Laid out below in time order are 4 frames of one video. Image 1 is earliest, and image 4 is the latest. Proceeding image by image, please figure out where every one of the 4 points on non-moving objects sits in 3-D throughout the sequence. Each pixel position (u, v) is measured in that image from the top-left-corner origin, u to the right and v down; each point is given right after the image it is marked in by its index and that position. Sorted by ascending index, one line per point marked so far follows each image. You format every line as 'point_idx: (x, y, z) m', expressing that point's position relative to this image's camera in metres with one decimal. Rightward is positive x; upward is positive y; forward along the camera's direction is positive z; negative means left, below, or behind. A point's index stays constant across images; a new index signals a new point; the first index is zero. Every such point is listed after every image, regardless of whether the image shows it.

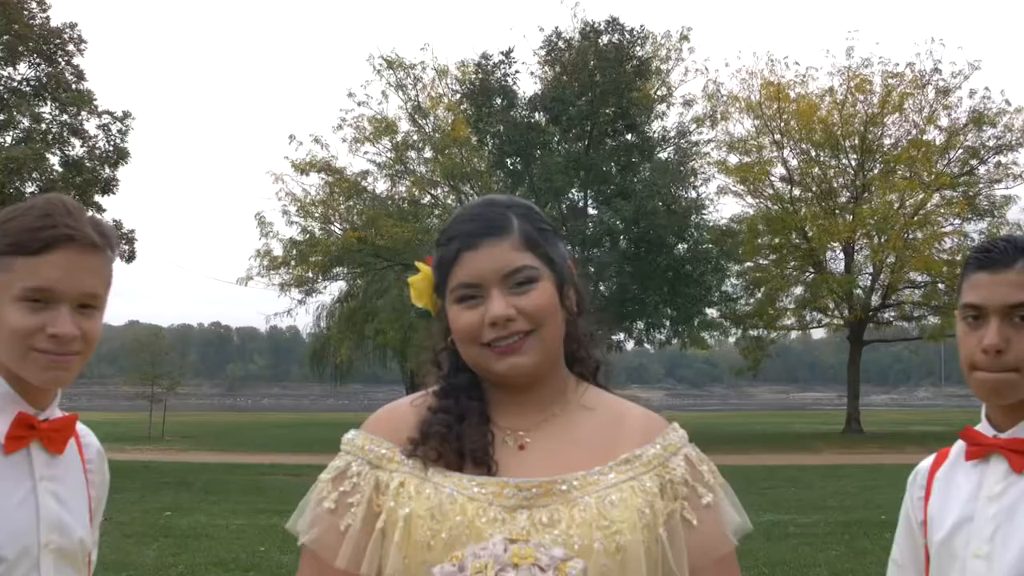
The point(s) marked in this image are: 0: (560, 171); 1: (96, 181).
0: (+0.8, +2.0, +16.6) m
1: (-8.1, +2.1, +19.4) m
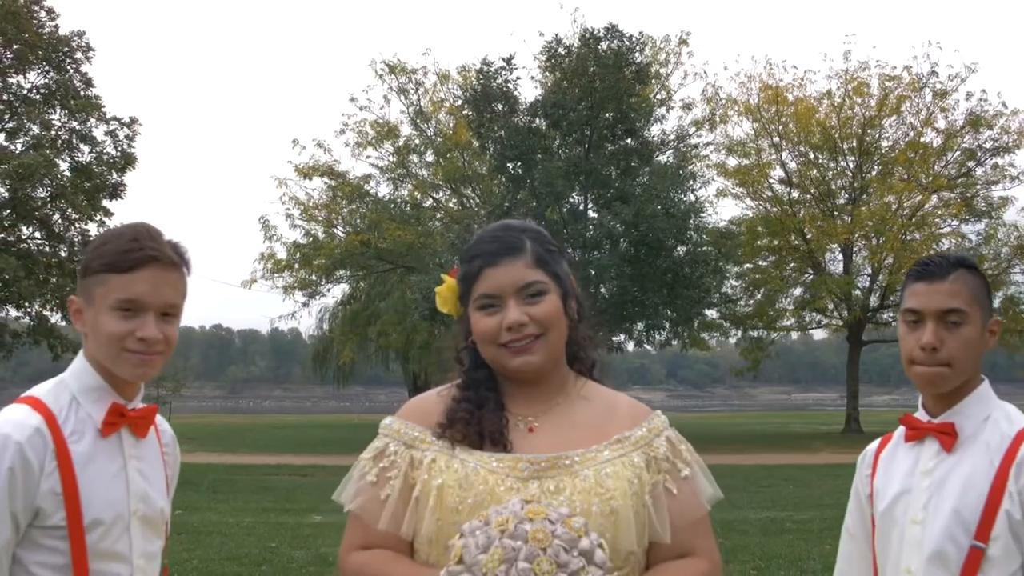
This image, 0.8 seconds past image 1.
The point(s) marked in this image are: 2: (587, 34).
0: (+0.8, +1.9, +17.0) m
1: (-8.1, +2.0, +19.8) m
2: (+1.4, +4.6, +18.2) m
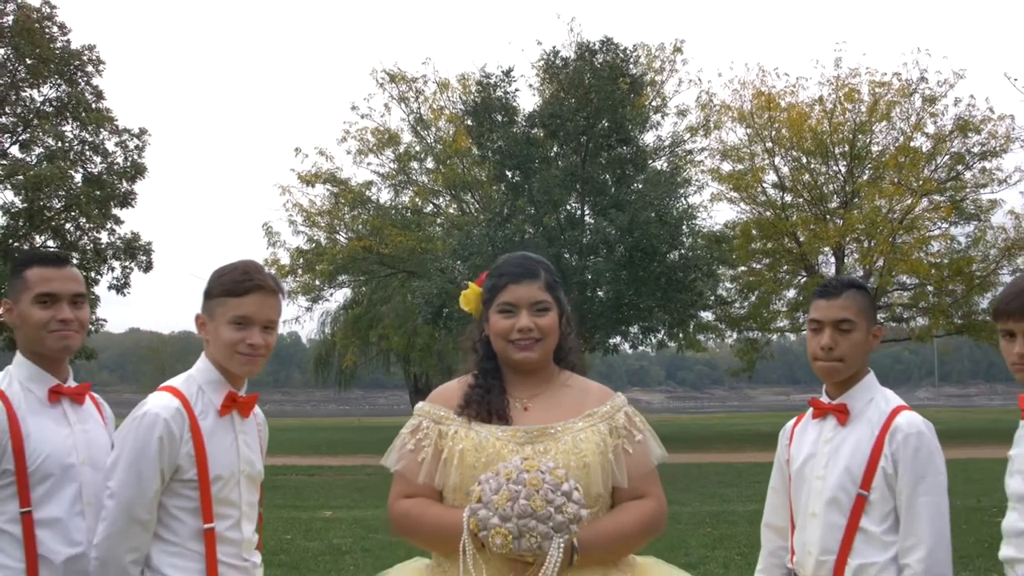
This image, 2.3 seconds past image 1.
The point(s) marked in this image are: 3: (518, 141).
0: (+0.8, +1.8, +17.8) m
1: (-8.1, +1.9, +20.6) m
2: (+1.3, +4.5, +19.0) m
3: (+0.1, +2.7, +18.2) m
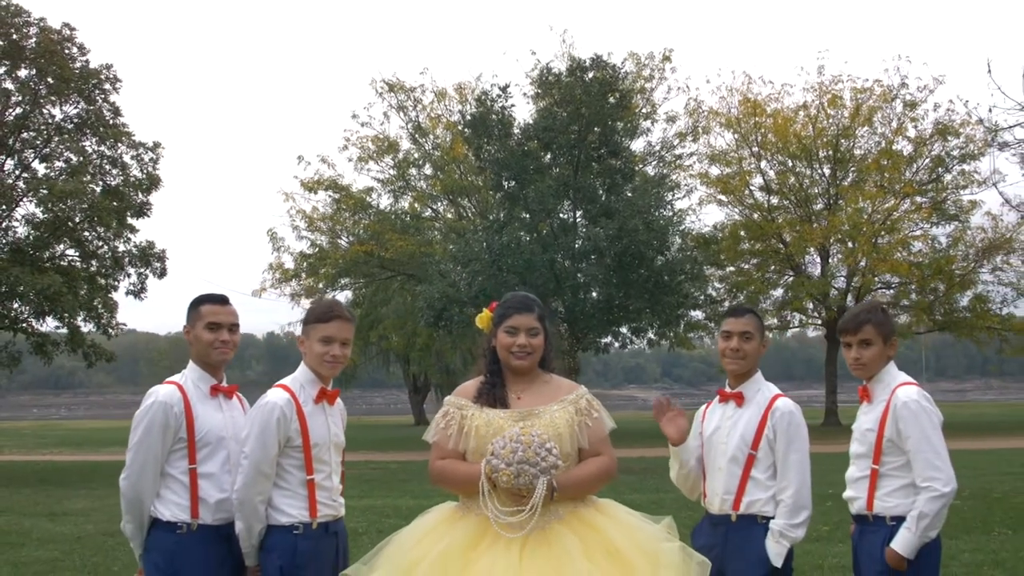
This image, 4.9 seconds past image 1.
0: (+0.7, +1.7, +19.2) m
1: (-8.2, +1.7, +22.0) m
2: (+1.2, +4.4, +20.4) m
3: (0.0, +2.6, +19.7) m
